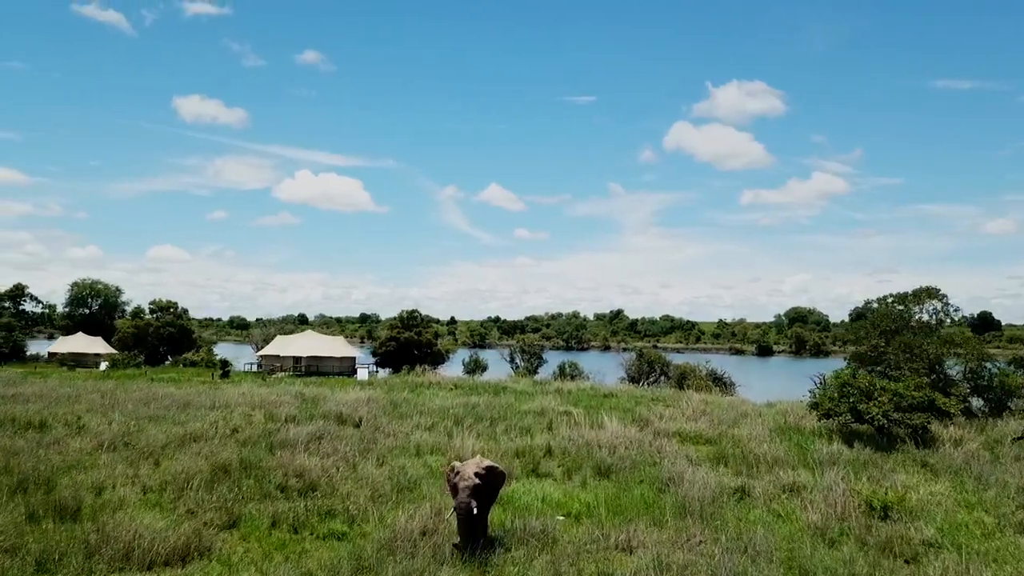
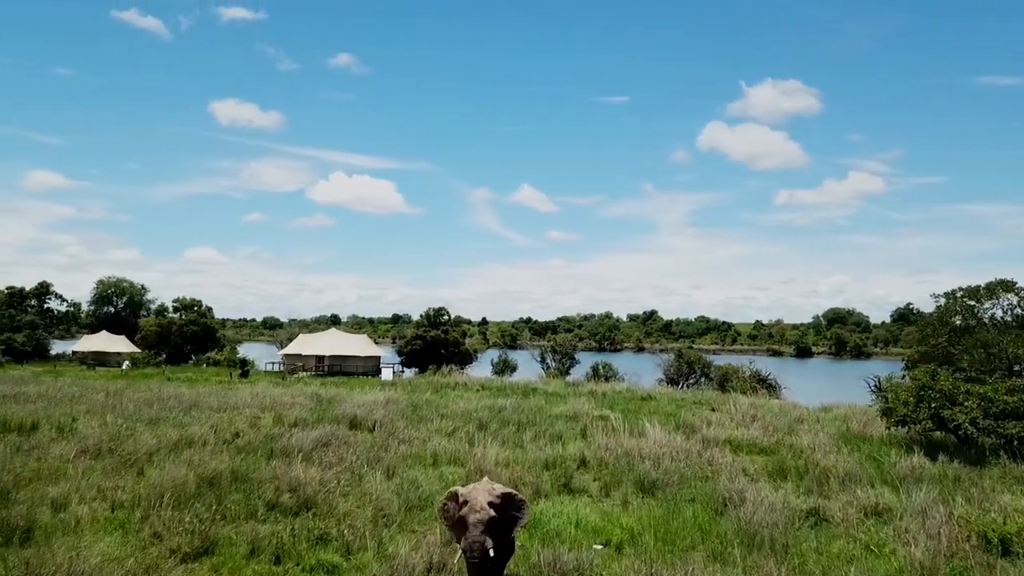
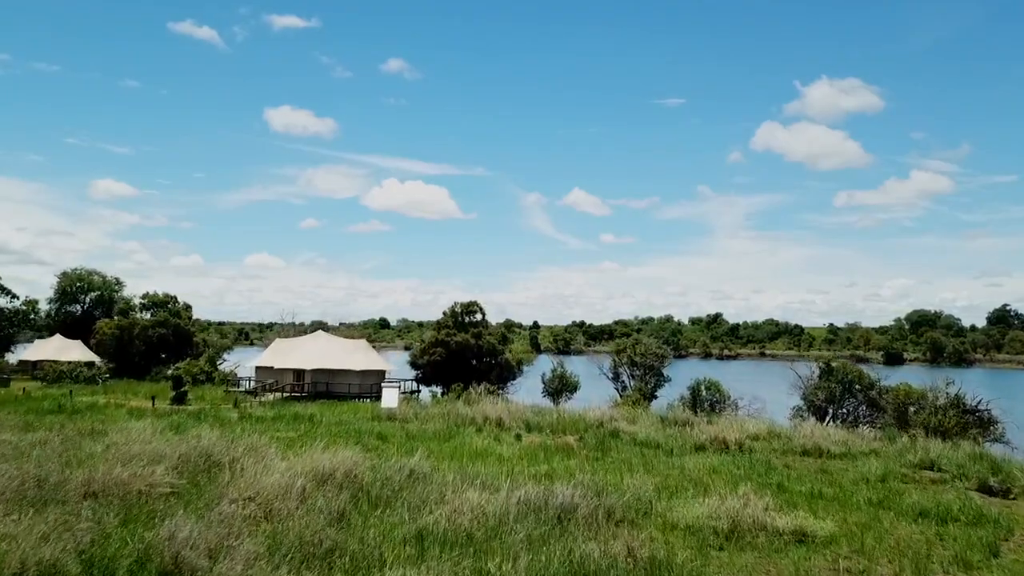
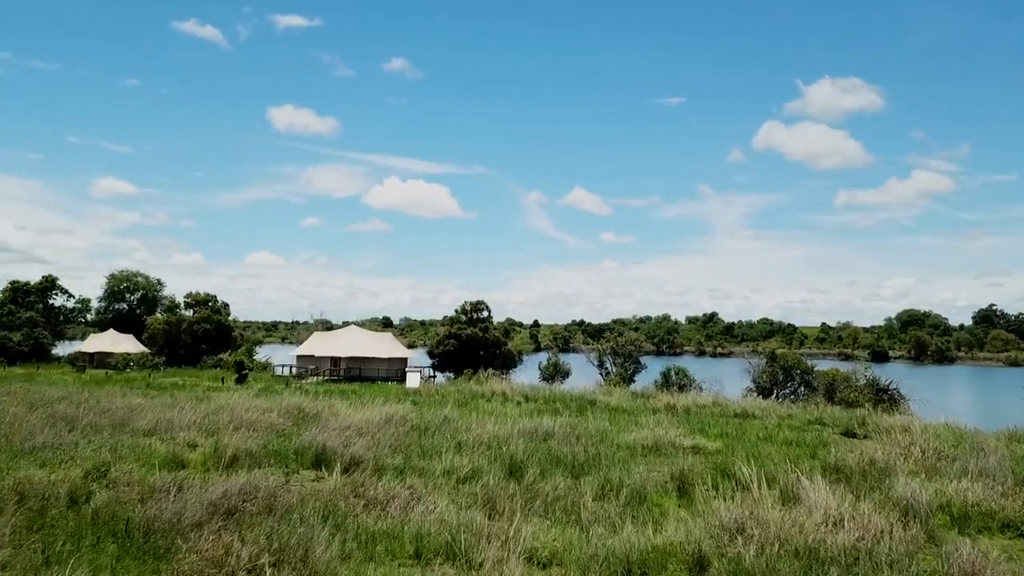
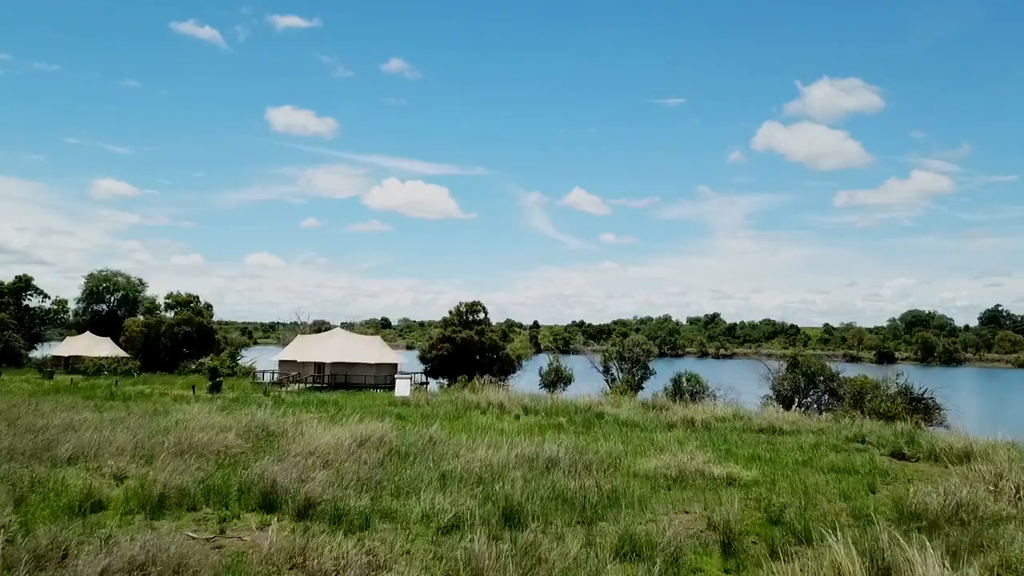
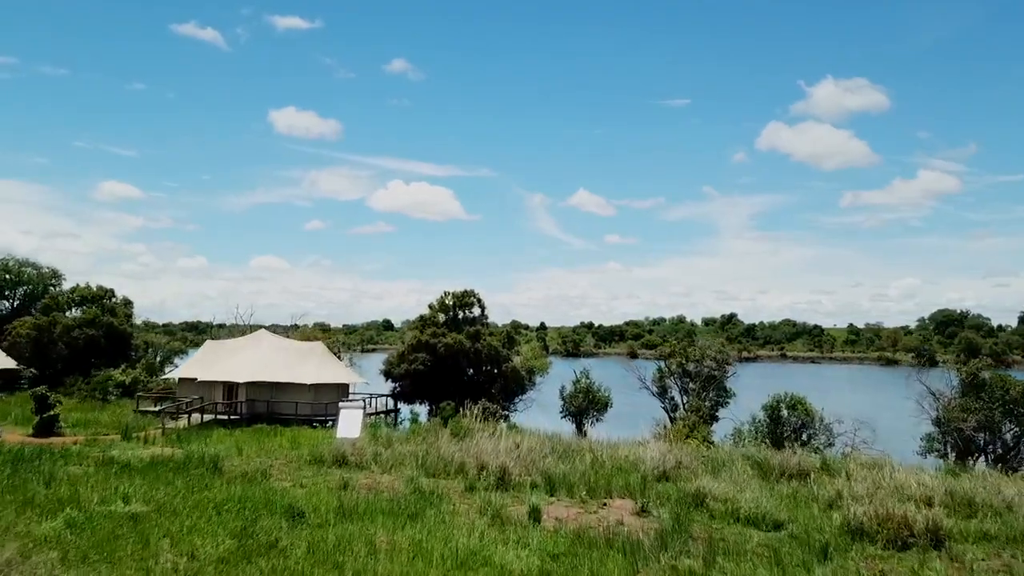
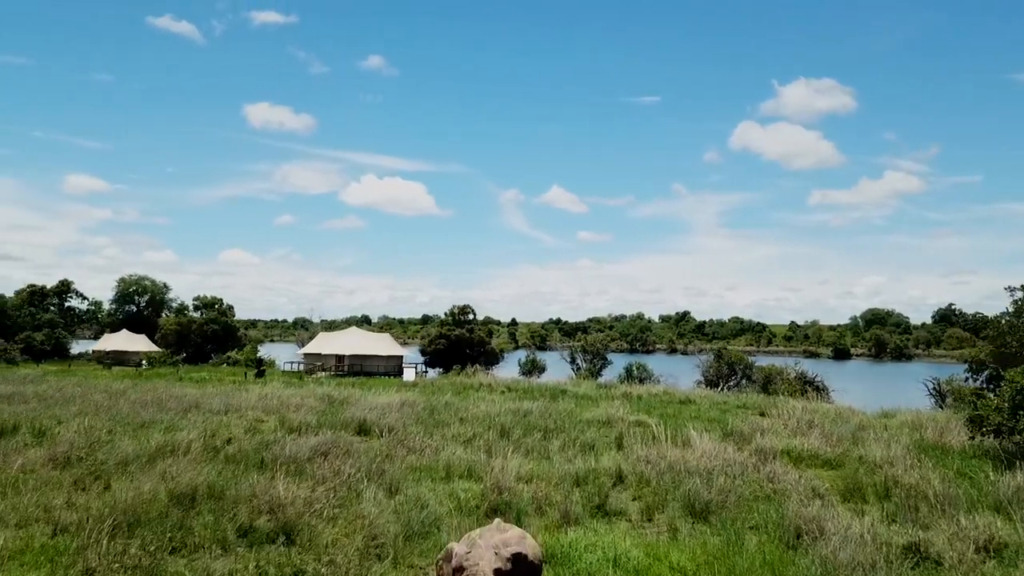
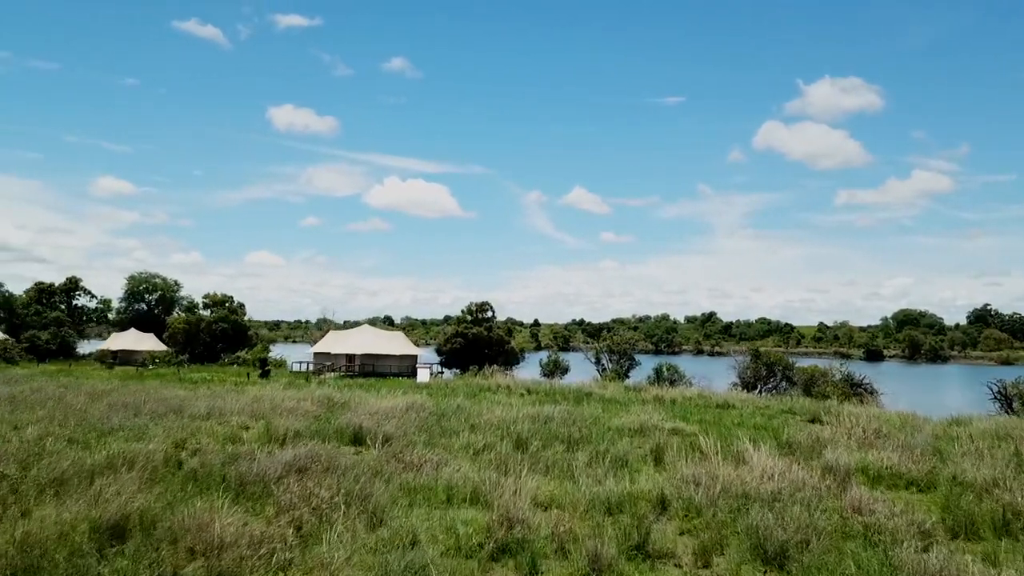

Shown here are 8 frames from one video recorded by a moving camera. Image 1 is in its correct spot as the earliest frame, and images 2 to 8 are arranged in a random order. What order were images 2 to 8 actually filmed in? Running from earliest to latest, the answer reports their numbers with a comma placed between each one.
2, 7, 8, 4, 5, 3, 6
